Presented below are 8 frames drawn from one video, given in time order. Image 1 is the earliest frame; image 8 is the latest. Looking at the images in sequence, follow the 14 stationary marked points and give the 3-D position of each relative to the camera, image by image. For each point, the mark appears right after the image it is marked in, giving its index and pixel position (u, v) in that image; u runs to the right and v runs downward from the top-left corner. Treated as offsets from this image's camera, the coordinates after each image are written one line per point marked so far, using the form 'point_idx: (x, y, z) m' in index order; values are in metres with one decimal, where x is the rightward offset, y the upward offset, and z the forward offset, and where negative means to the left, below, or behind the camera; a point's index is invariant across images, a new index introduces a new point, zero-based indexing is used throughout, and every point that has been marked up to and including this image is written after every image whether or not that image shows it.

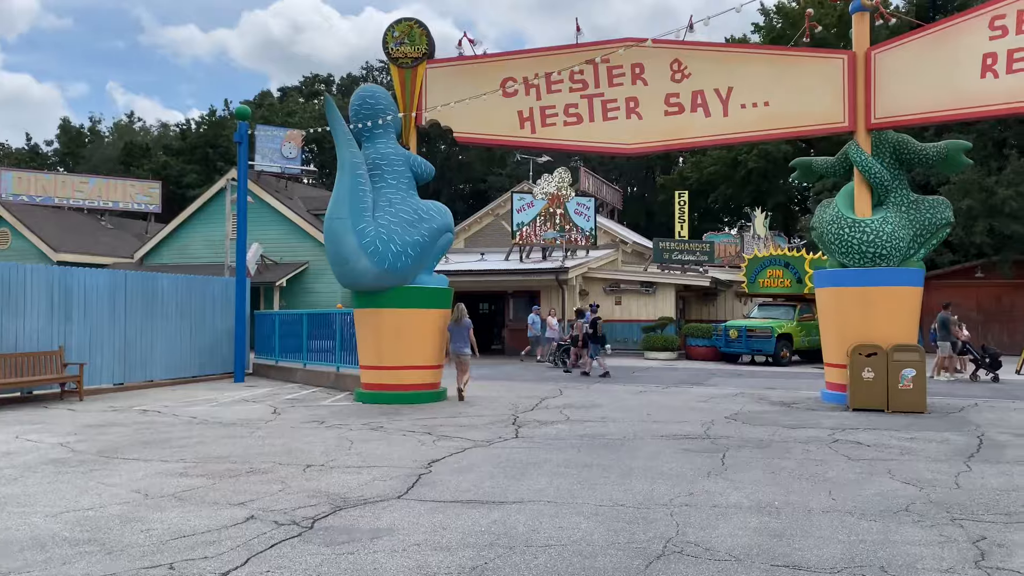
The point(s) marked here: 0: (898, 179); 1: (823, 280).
0: (+5.7, +1.6, +12.5) m
1: (+4.6, +0.1, +12.4) m
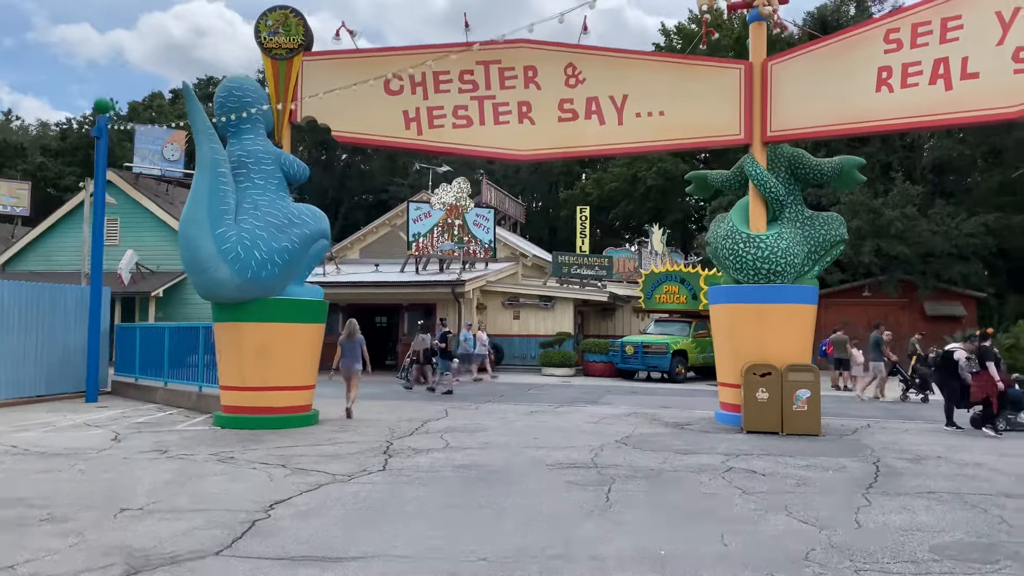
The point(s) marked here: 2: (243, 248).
0: (+4.1, +1.3, +12.1) m
1: (+2.9, -0.1, +11.9) m
2: (-3.4, +0.5, +10.7) m
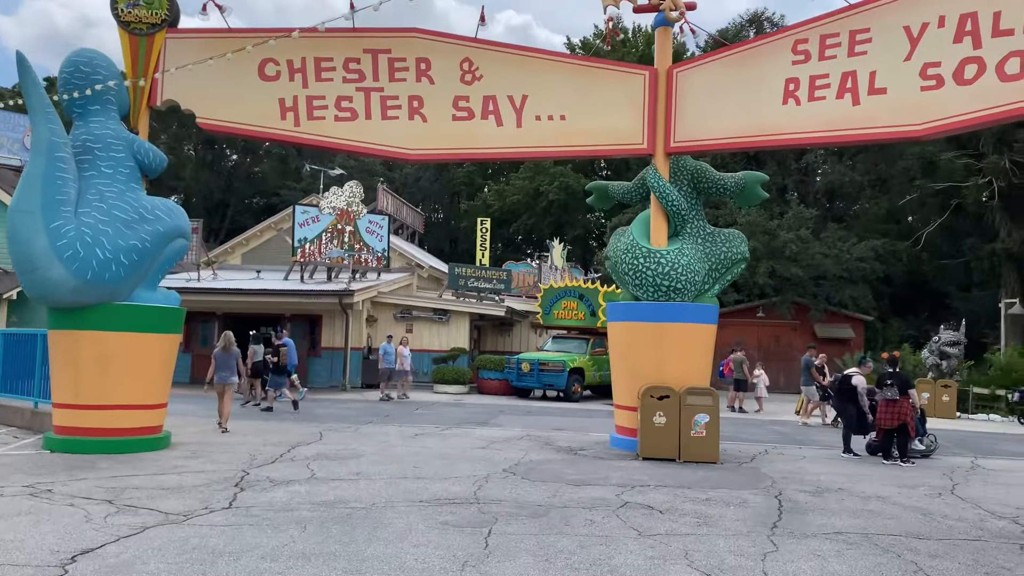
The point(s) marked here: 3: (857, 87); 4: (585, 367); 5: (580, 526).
0: (+2.5, +1.1, +11.6) m
1: (+1.4, -0.3, +11.2) m
2: (-4.8, +0.5, +9.3) m
3: (+3.9, +2.3, +9.5) m
4: (+1.7, -1.9, +19.9) m
5: (+0.5, -1.8, +6.5) m
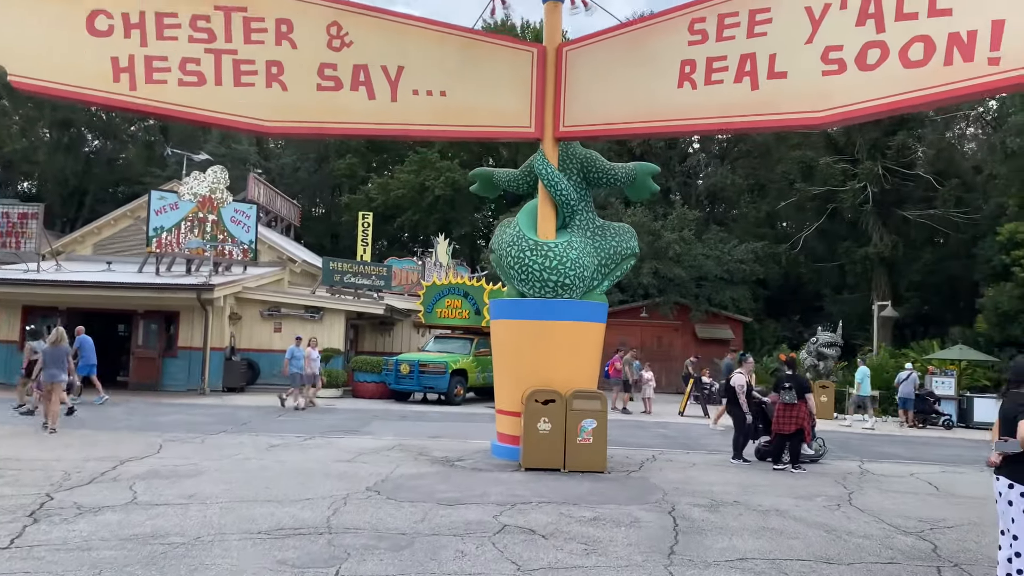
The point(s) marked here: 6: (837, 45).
0: (+0.9, +1.1, +10.8) m
1: (-0.2, -0.3, +10.3) m
2: (-6.0, +0.6, +7.5) m
3: (+2.6, +2.3, +8.9) m
4: (-1.0, -1.8, +18.9) m
5: (-0.4, -1.8, +5.4) m
6: (+3.2, +2.4, +8.4) m
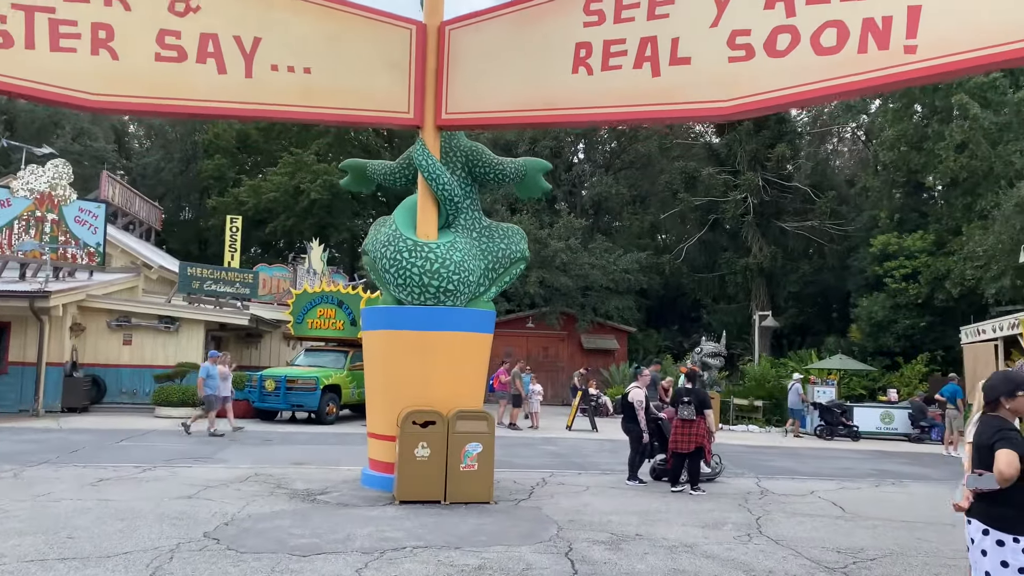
0: (-0.5, +1.1, +9.8) m
1: (-1.5, -0.3, +9.0) m
2: (-6.9, +0.6, +5.5) m
3: (+1.4, +2.2, +8.1) m
4: (-3.6, -2.0, +17.5) m
5: (-1.1, -1.8, +4.2) m
6: (+2.1, +2.4, +7.7) m
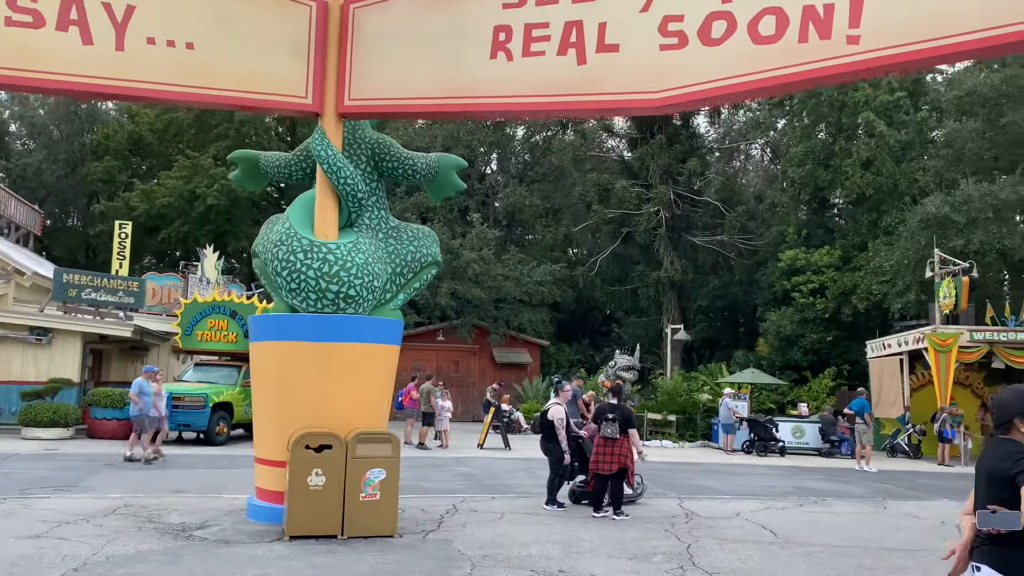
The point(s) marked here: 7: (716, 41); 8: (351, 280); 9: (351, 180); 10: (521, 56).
0: (-1.5, +1.0, +8.8) m
1: (-2.4, -0.4, +8.0) m
2: (-7.4, +0.7, +4.0) m
3: (+0.6, +2.2, +7.4) m
4: (-5.3, -2.2, +16.2) m
5: (-1.5, -1.7, +3.2) m
6: (+1.4, +2.3, +7.1) m
7: (+1.7, +2.0, +6.9) m
8: (-1.5, +0.1, +7.9) m
9: (-1.6, +1.1, +8.3) m
10: (+0.1, +2.1, +7.7) m
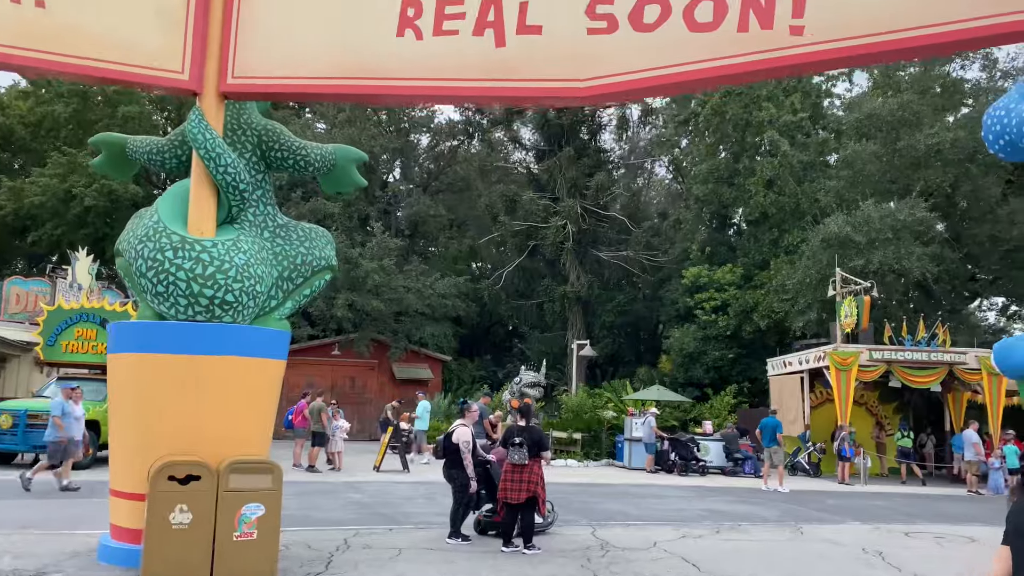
0: (-2.3, +0.9, +7.8) m
1: (-3.2, -0.4, +6.8) m
2: (-7.7, +0.8, +2.3) m
3: (-0.1, +2.1, +6.6) m
4: (-7.1, -2.3, +14.6) m
5: (-1.7, -1.7, +2.2) m
6: (+0.7, +2.2, +6.4) m
7: (+1.0, +2.0, +6.3) m
8: (-2.3, 0.0, +6.9) m
9: (-2.4, +1.0, +7.3) m
10: (-0.7, +2.1, +6.9) m
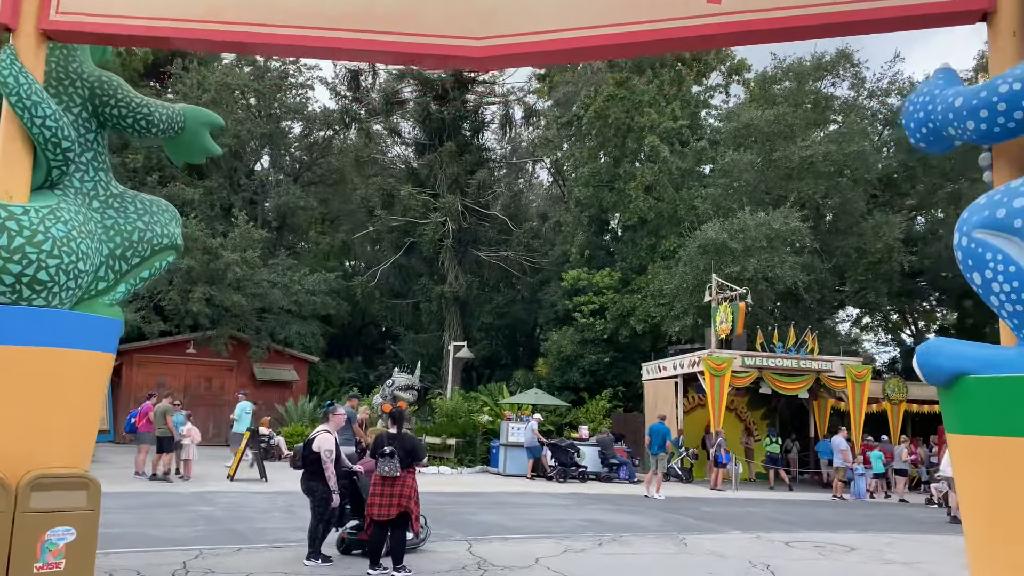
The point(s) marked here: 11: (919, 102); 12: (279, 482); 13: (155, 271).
0: (-3.3, +1.1, +6.6) m
1: (-4.0, -0.2, +5.5) m
2: (-7.7, +1.1, +0.3) m
3: (-0.9, +2.2, +5.8) m
4: (-9.1, -2.0, +12.5) m
5: (-2.0, -1.6, +1.1) m
6: (-0.1, +2.3, +5.7) m
7: (+0.3, +2.0, +5.6) m
8: (-3.2, +0.2, +5.7) m
9: (-3.3, +1.2, +6.1) m
10: (-1.5, +2.2, +5.9) m
11: (+2.4, +1.1, +5.0) m
12: (-3.9, -3.2, +14.1) m
13: (-2.9, +0.1, +6.8) m
